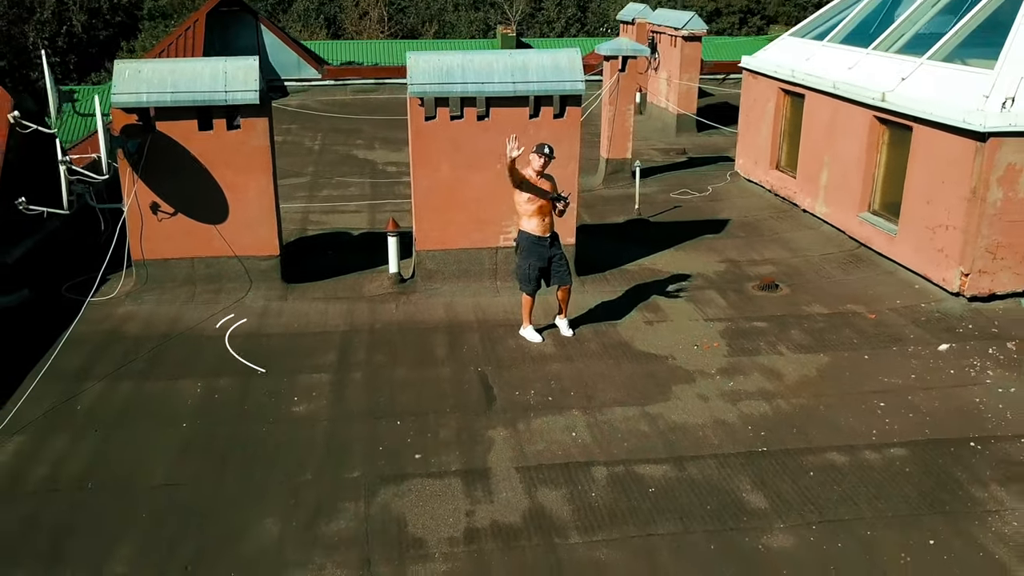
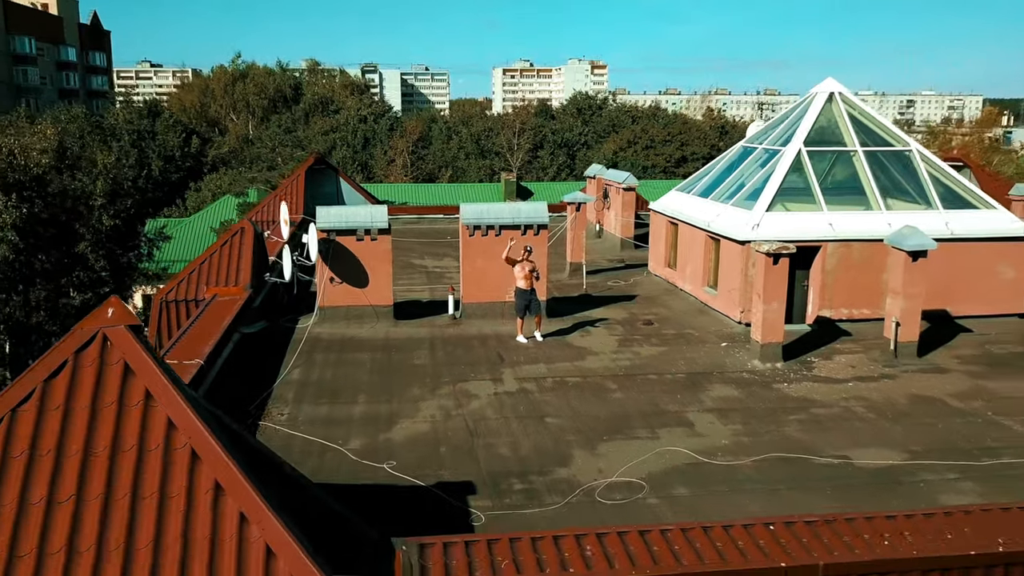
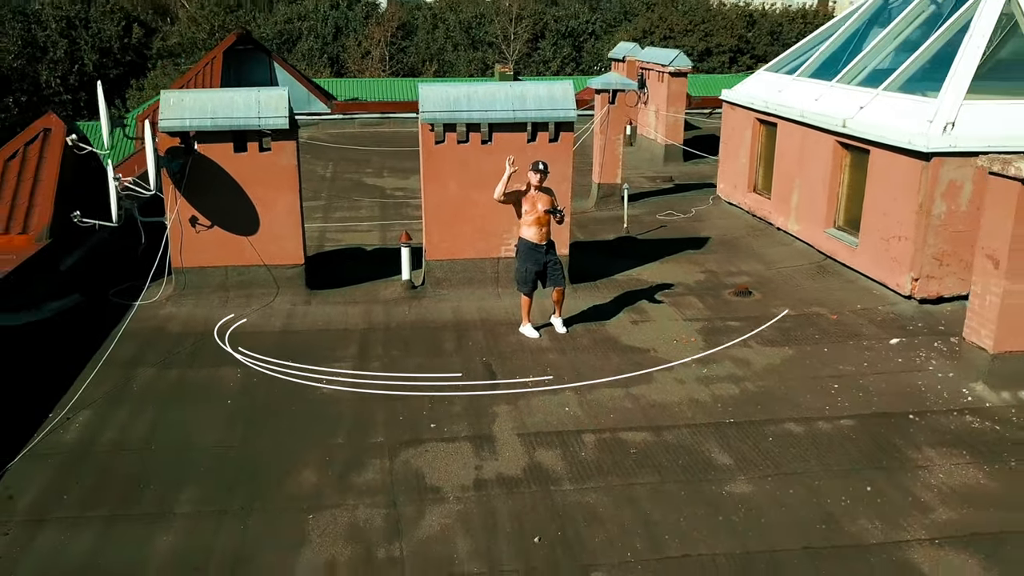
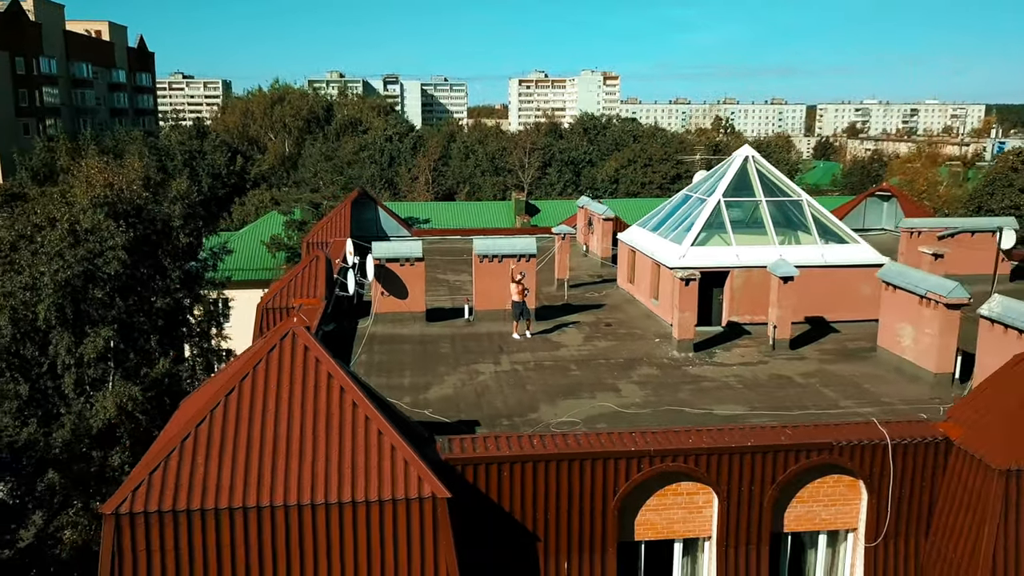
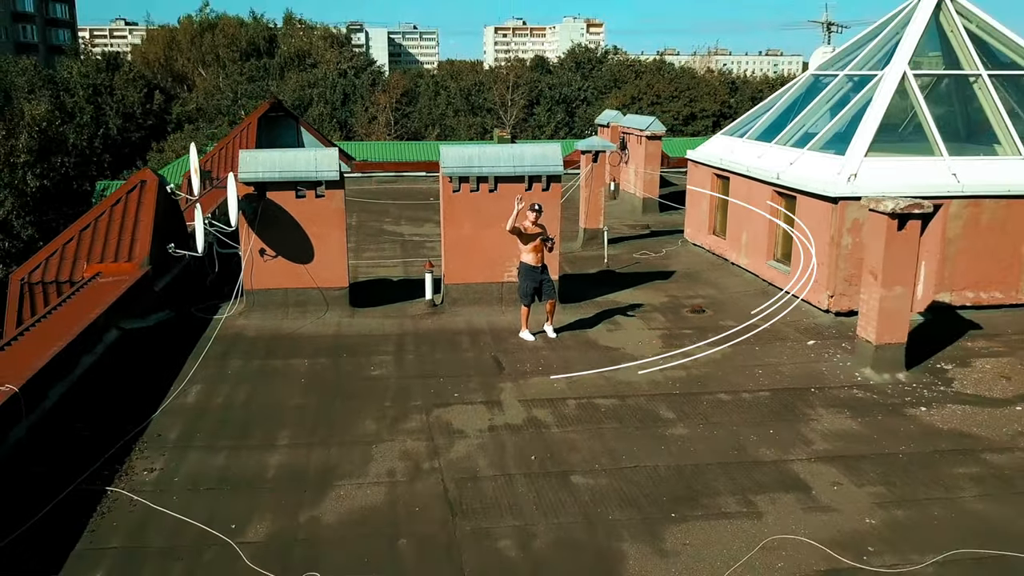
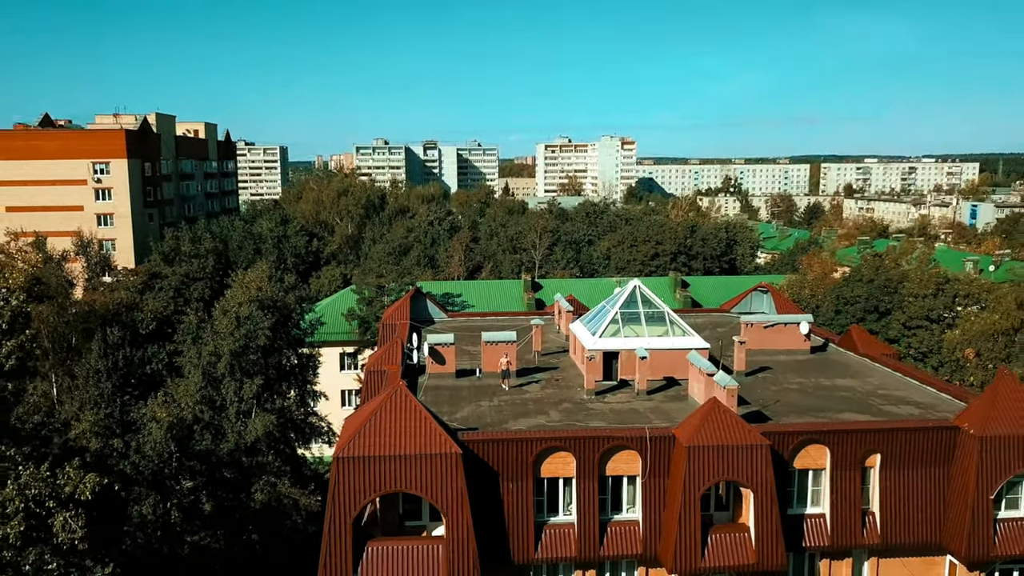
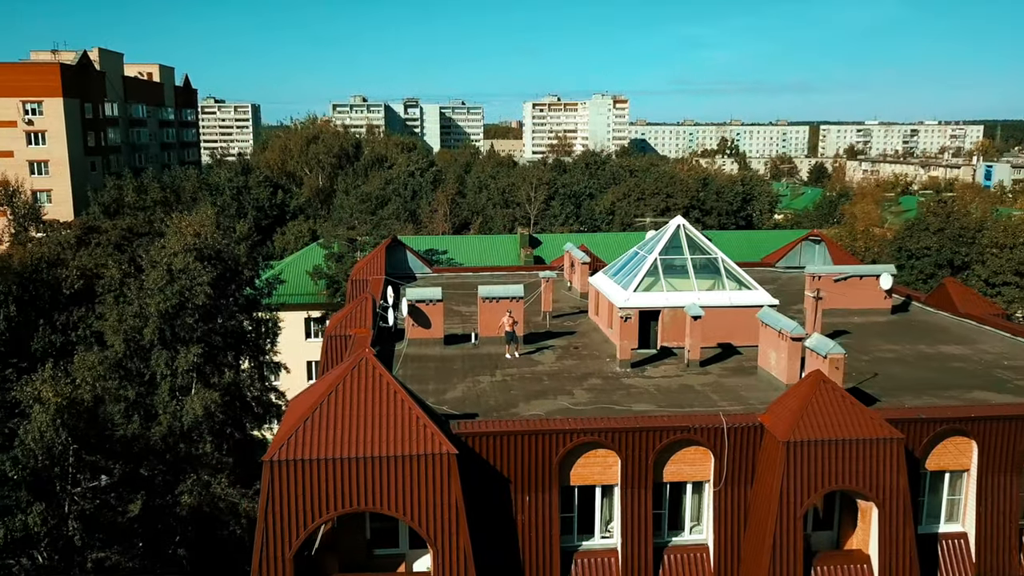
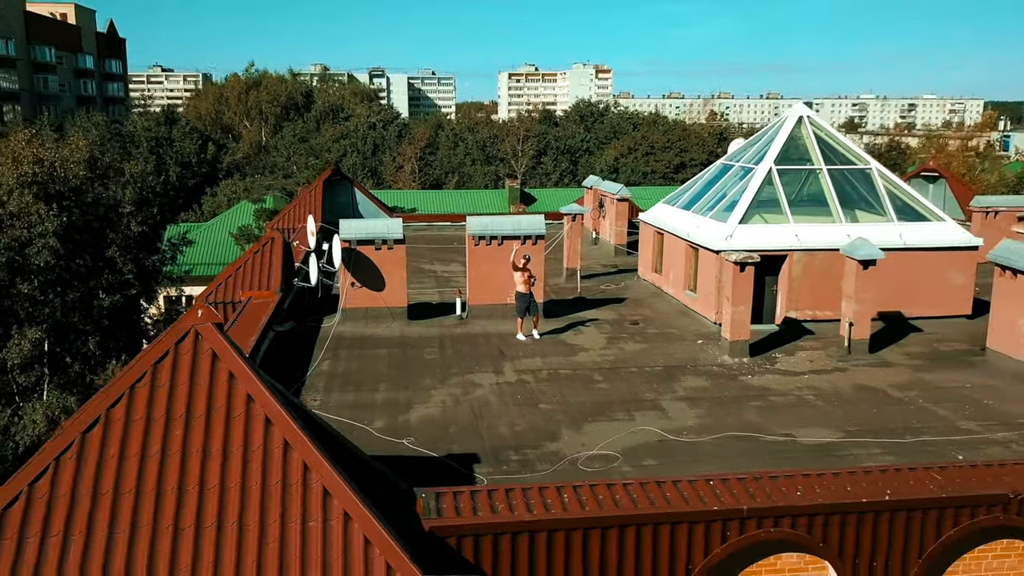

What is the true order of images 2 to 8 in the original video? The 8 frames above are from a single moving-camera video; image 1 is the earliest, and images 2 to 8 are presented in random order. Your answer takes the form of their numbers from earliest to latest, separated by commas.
3, 5, 2, 8, 4, 7, 6
